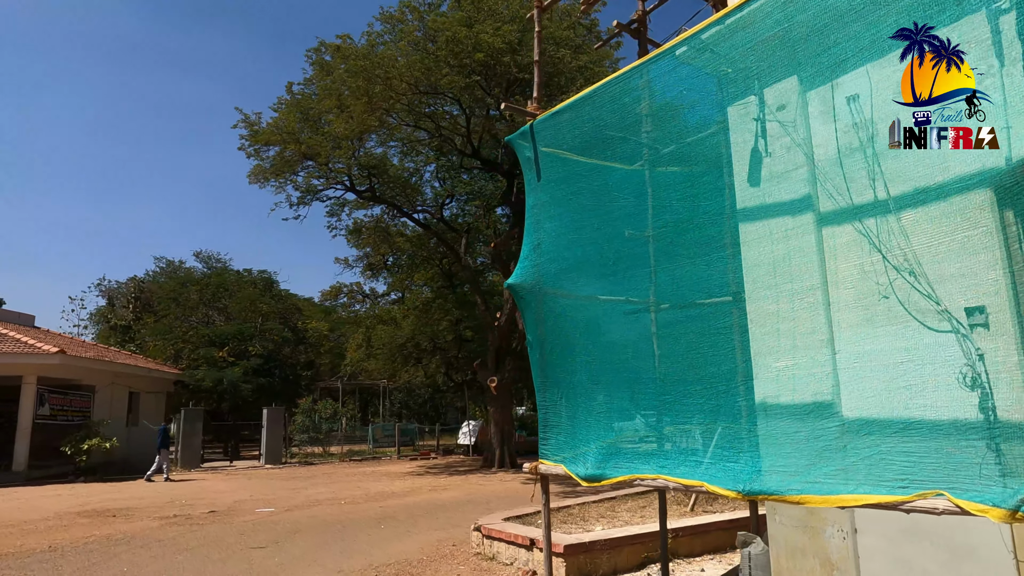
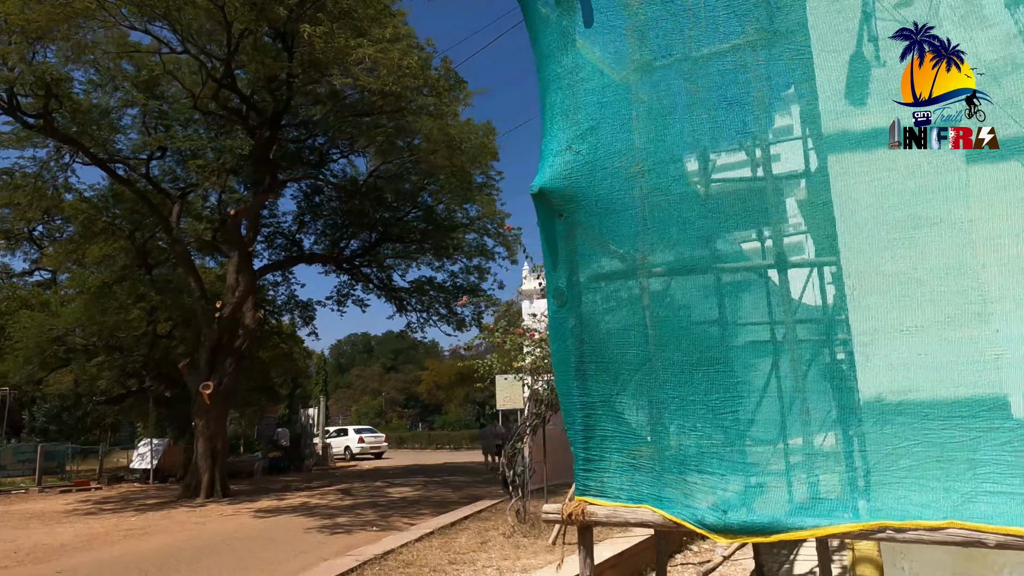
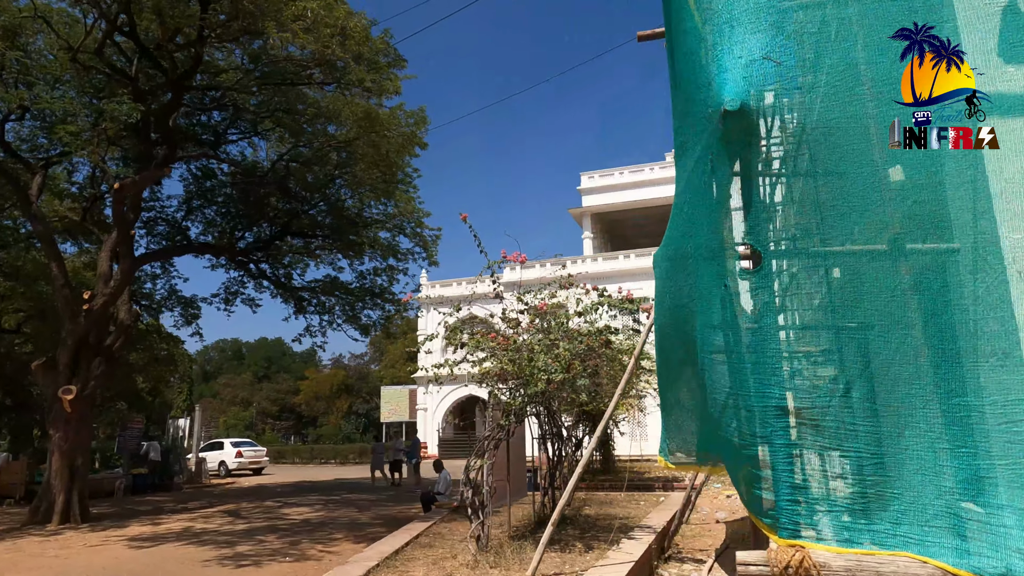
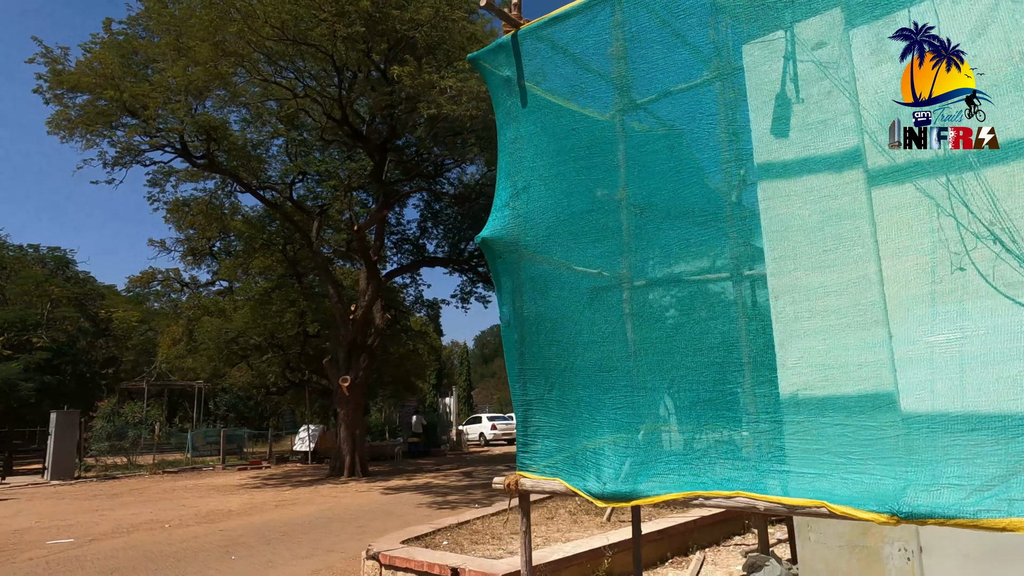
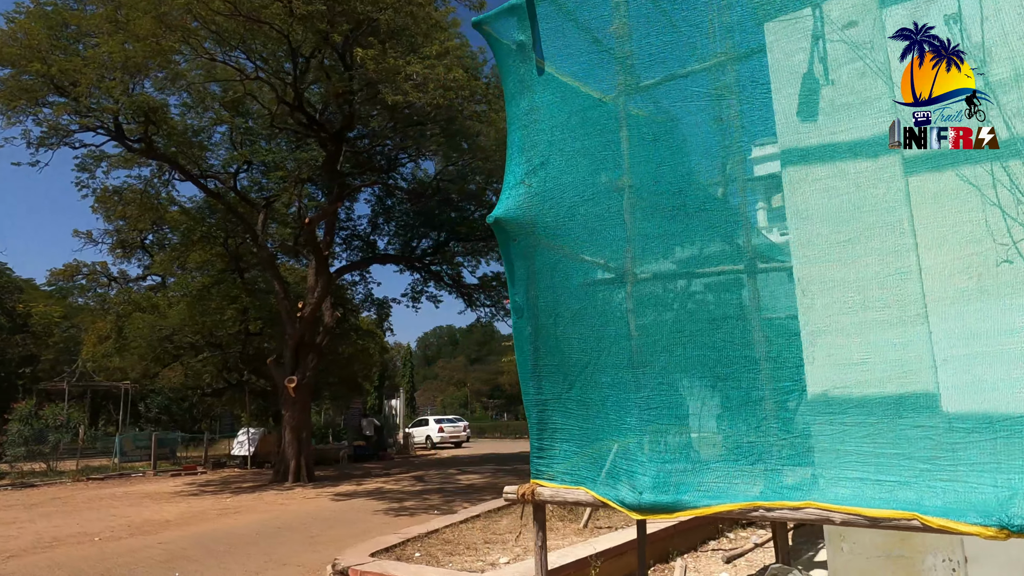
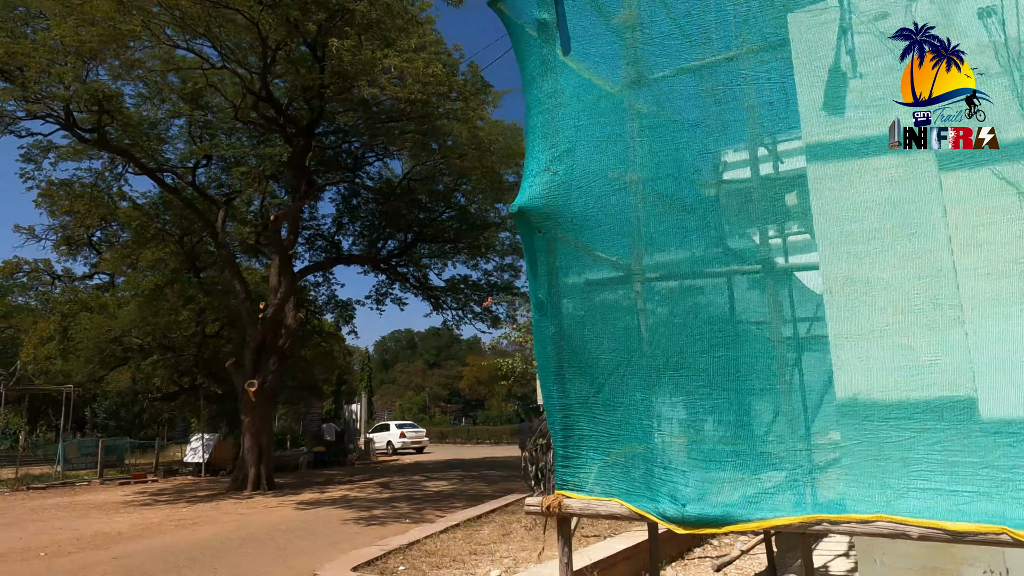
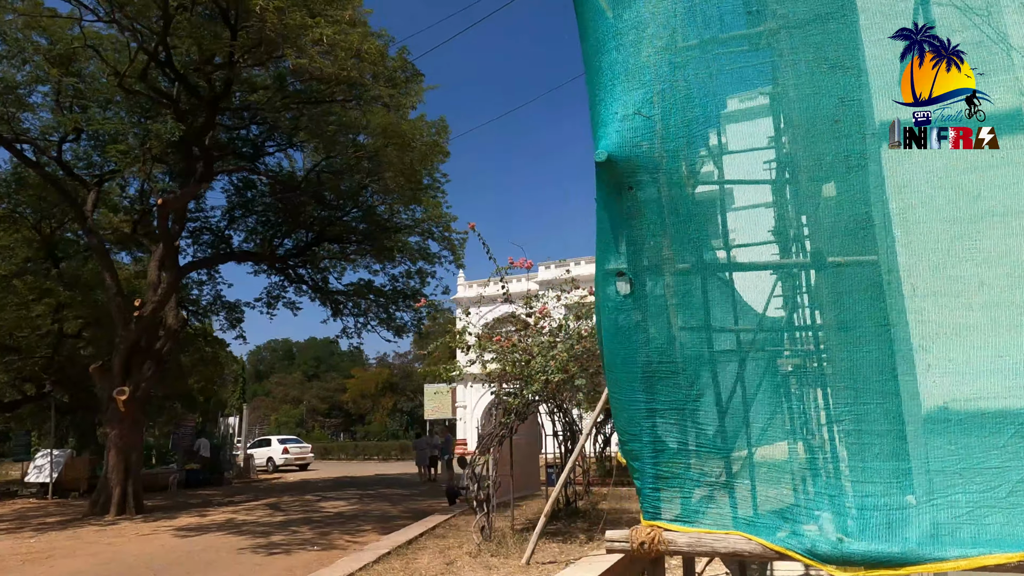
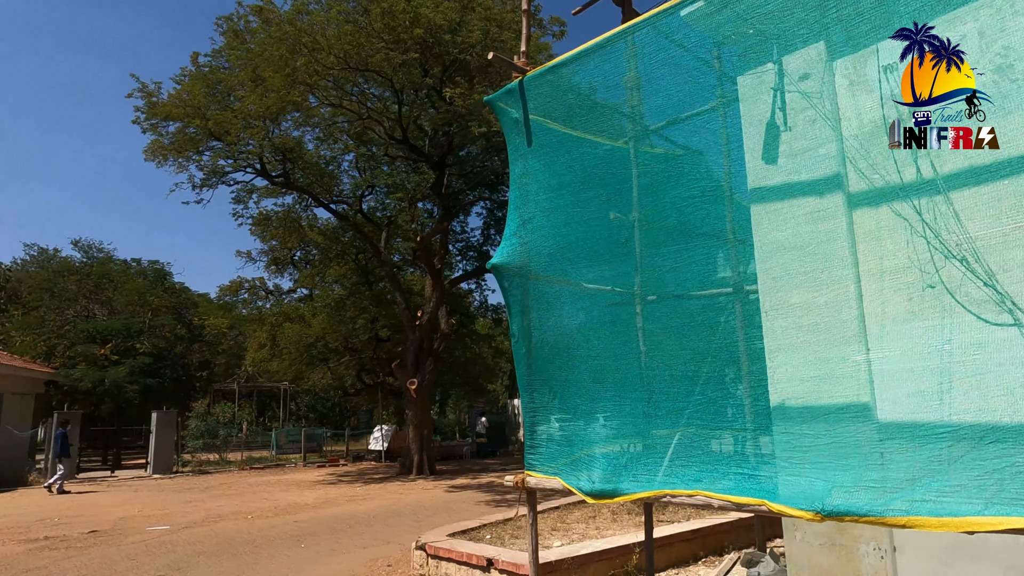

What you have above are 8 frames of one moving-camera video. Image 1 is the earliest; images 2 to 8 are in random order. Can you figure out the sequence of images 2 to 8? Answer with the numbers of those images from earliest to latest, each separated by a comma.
8, 4, 5, 6, 2, 7, 3
